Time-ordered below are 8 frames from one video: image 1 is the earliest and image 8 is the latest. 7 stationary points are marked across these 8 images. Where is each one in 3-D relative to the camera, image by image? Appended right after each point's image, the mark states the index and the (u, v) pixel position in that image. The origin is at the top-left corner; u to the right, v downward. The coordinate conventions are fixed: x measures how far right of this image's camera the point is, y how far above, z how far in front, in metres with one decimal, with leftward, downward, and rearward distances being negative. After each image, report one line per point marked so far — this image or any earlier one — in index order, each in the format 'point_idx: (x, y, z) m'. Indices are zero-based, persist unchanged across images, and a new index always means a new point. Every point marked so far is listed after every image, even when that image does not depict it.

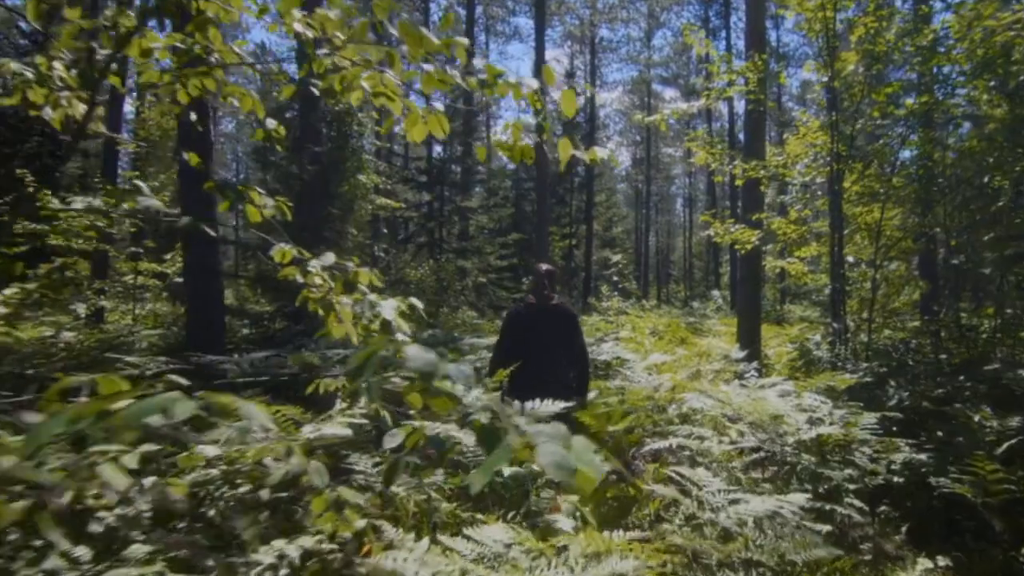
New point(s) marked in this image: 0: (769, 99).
0: (+4.4, +3.3, +10.4) m
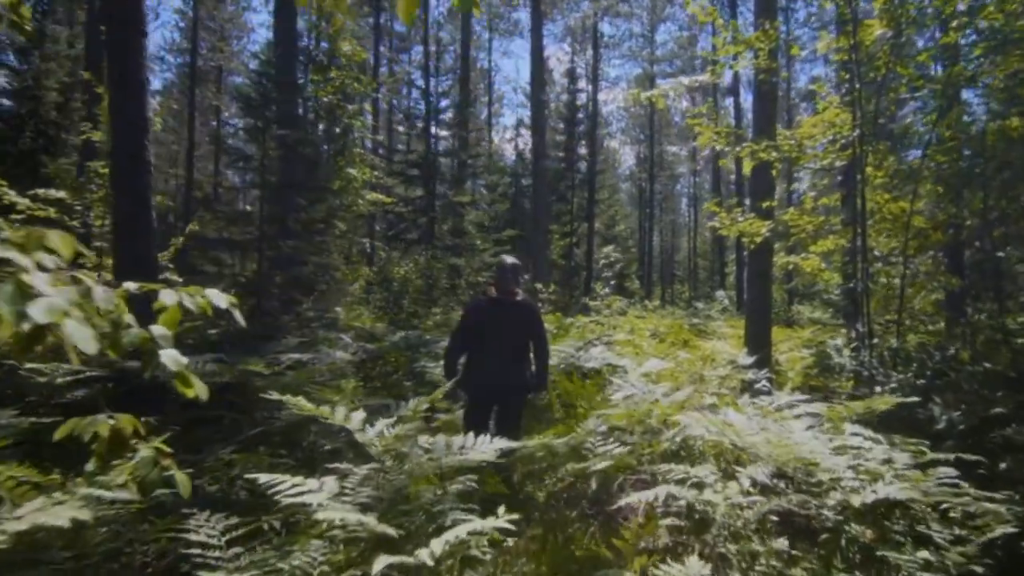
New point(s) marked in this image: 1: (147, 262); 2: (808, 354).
0: (+4.1, +3.3, +9.3) m
1: (-5.2, +0.5, +8.5) m
2: (+4.6, -1.0, +9.3) m
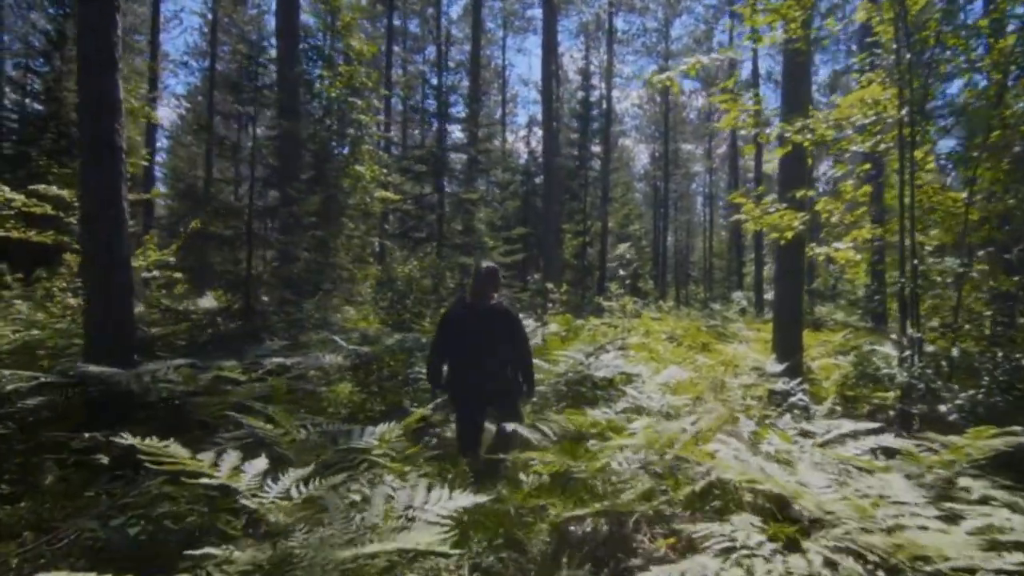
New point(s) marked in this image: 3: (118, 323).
0: (+4.2, +3.3, +8.4) m
1: (-5.2, +0.5, +7.9) m
2: (+4.6, -1.0, +8.4) m
3: (-5.3, -0.4, +8.0) m
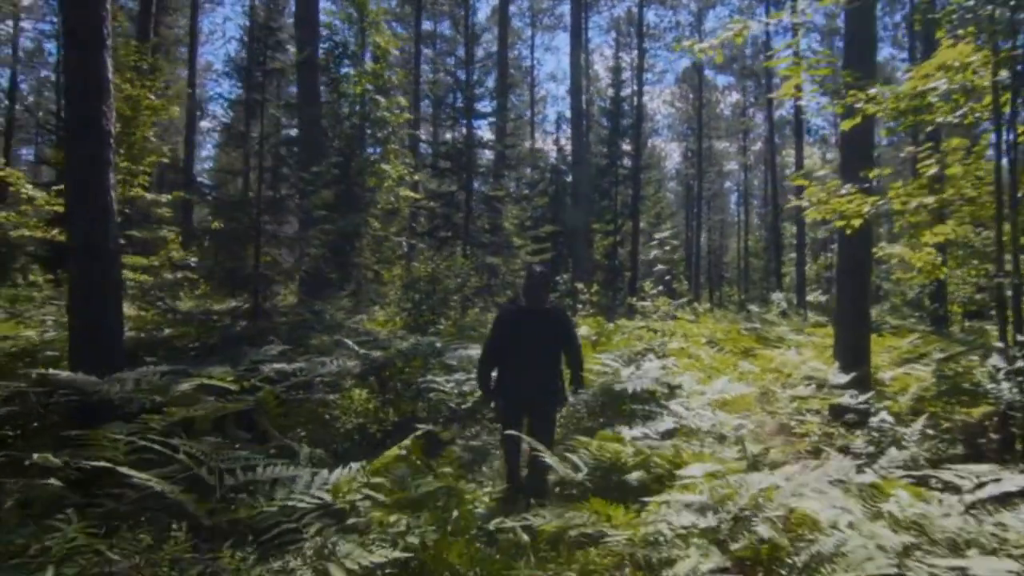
0: (+4.5, +3.3, +7.3) m
1: (-4.9, +0.5, +7.3) m
2: (+4.9, -1.0, +7.3) m
3: (-5.0, -0.4, +7.4) m
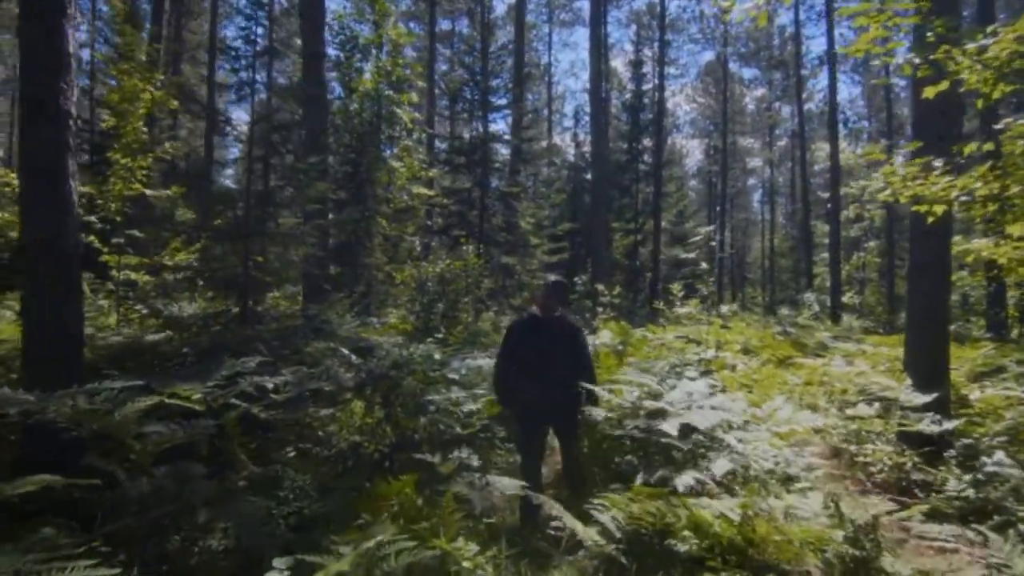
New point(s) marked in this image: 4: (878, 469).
0: (+4.6, +3.3, +6.2) m
1: (-4.7, +0.5, +6.4) m
2: (+5.1, -1.1, +6.2) m
3: (-4.8, -0.4, +6.5) m
4: (+3.7, -1.8, +6.1) m
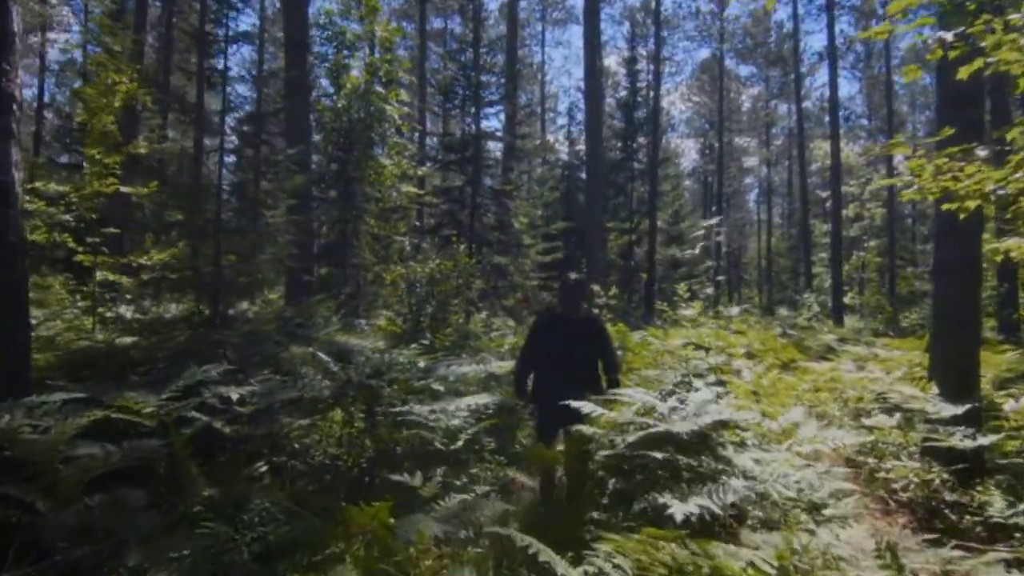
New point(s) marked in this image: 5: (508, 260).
0: (+4.5, +3.3, +5.7) m
1: (-4.8, +0.5, +5.8) m
2: (+5.0, -1.1, +5.7) m
3: (-5.0, -0.4, +5.9) m
4: (+3.6, -1.8, +5.6) m
5: (-0.2, +0.9, +19.8) m
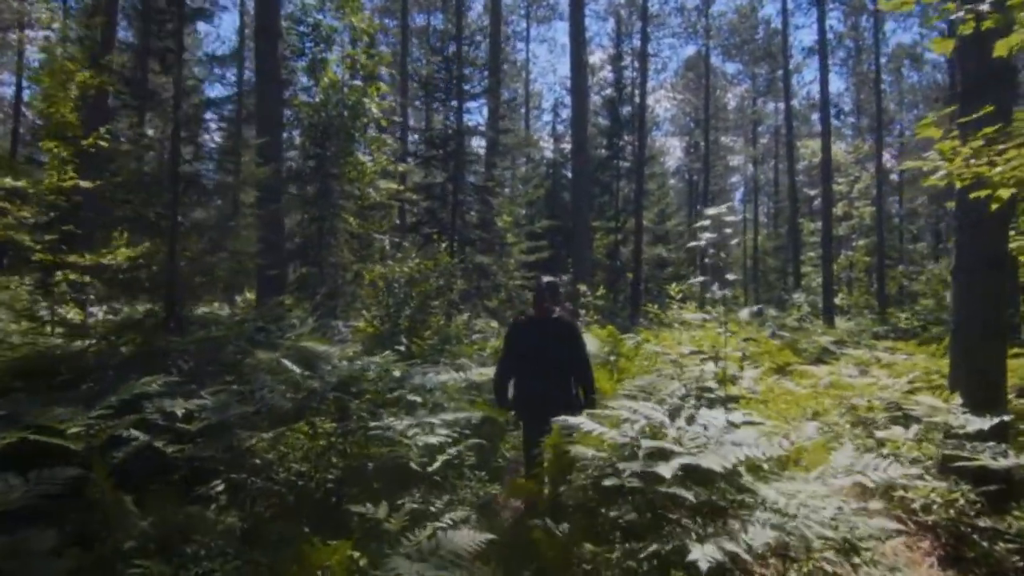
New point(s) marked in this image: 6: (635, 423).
0: (+4.4, +3.3, +5.2) m
1: (-5.0, +0.4, +5.1) m
2: (+4.8, -1.1, +5.2) m
3: (-5.1, -0.4, +5.2) m
4: (+3.4, -1.8, +5.0) m
5: (-0.7, +0.9, +19.2) m
6: (+1.1, -1.1, +5.4) m
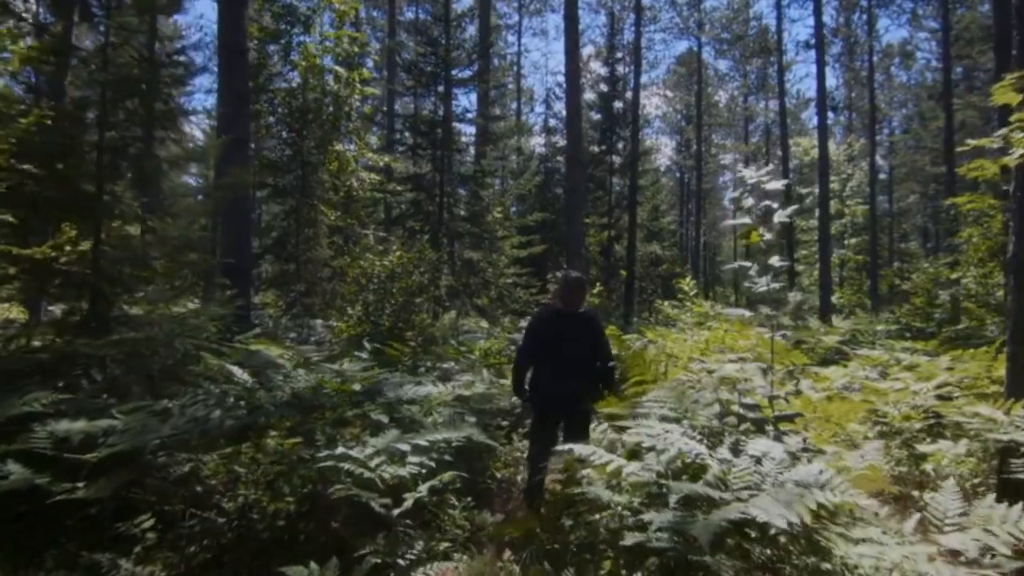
0: (+4.3, +3.4, +4.2) m
1: (-5.0, +0.5, +3.9) m
2: (+4.8, -1.0, +4.2) m
3: (-5.2, -0.4, +4.0) m
4: (+3.4, -1.8, +4.1) m
5: (-1.0, +1.0, +18.1) m
6: (+1.0, -1.1, +4.4) m
